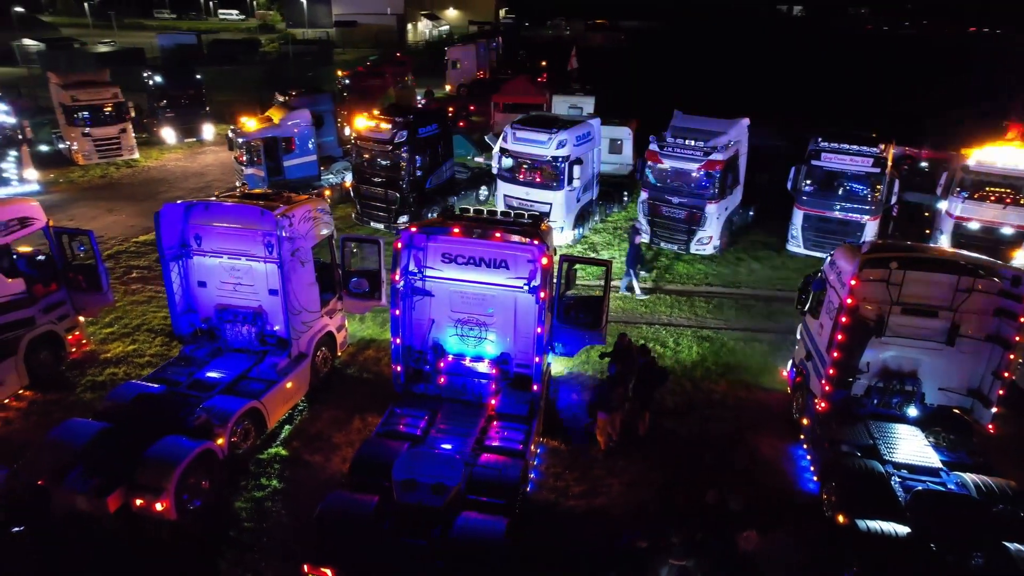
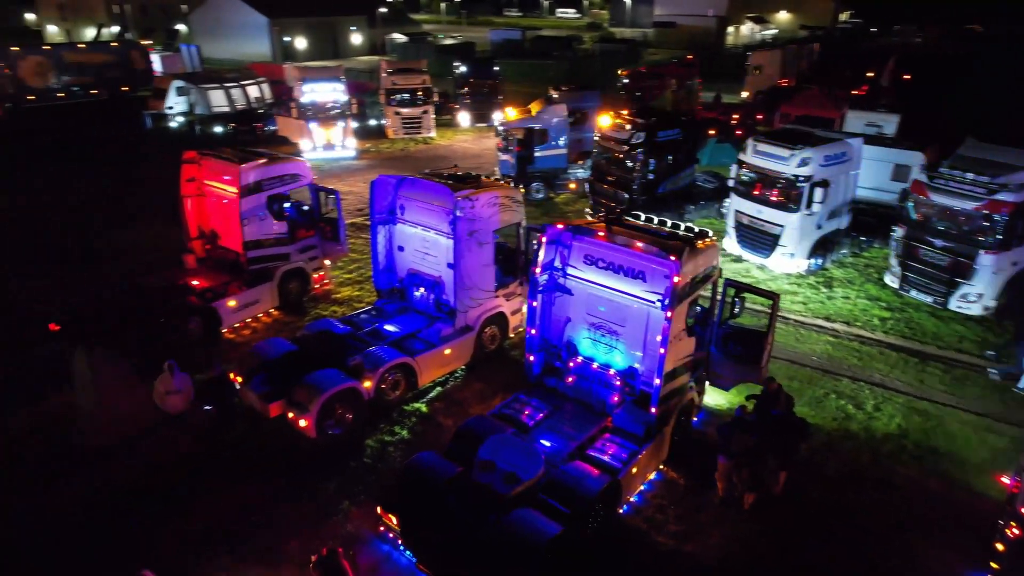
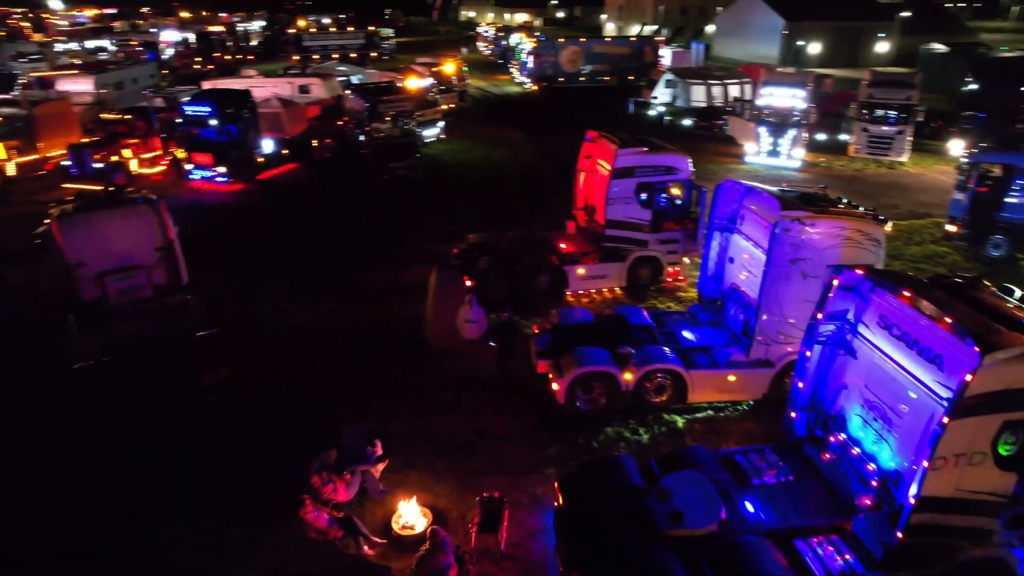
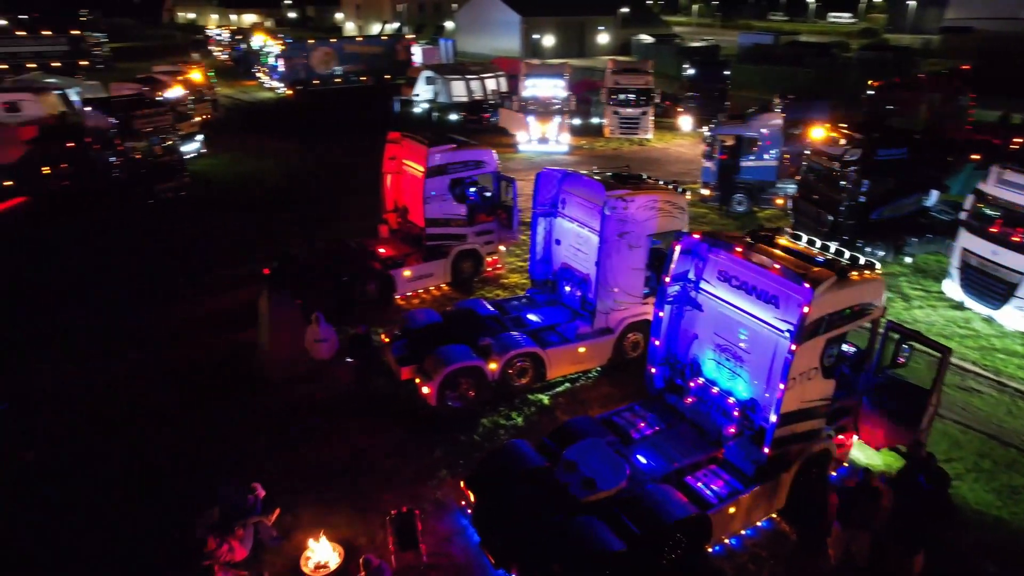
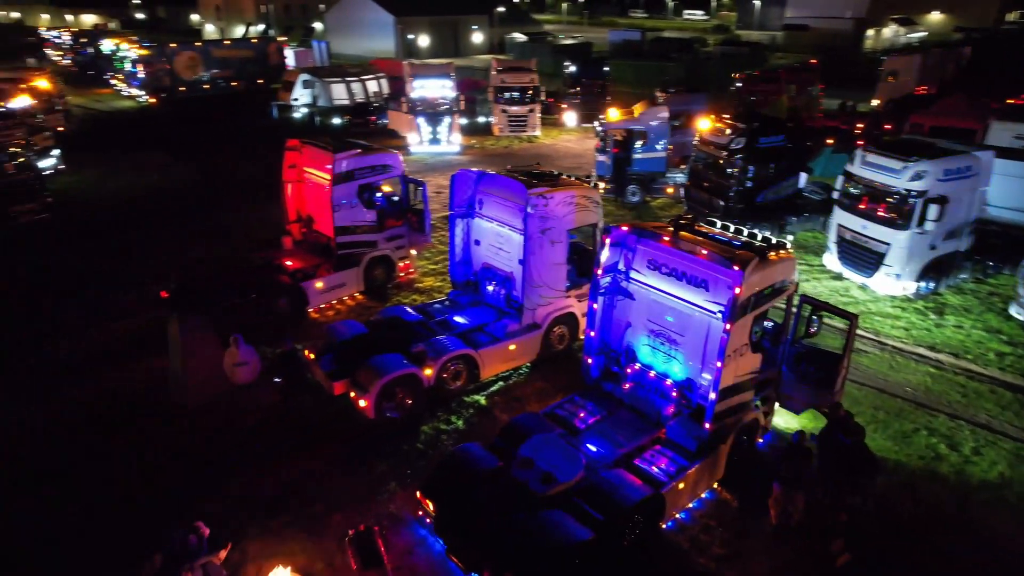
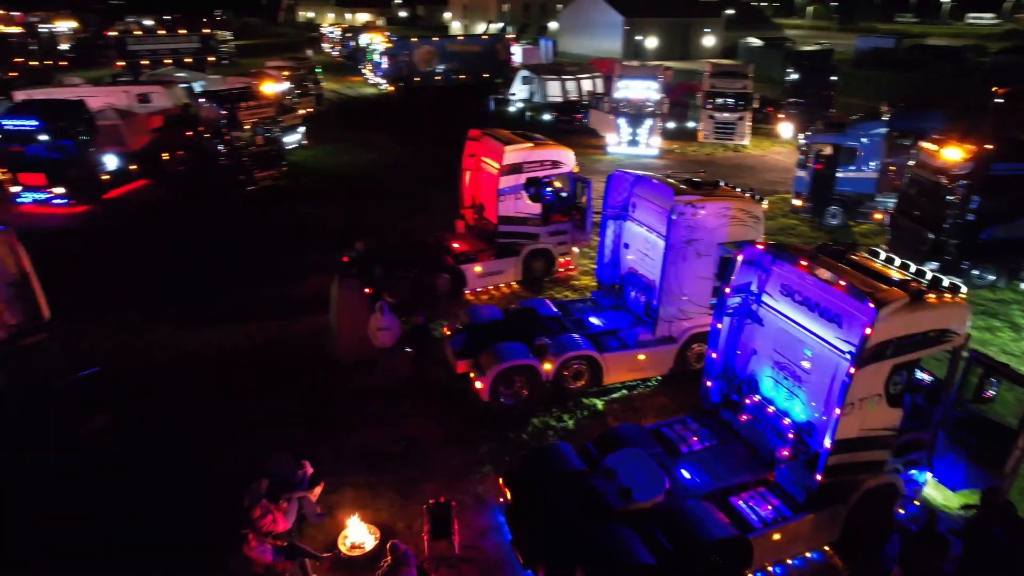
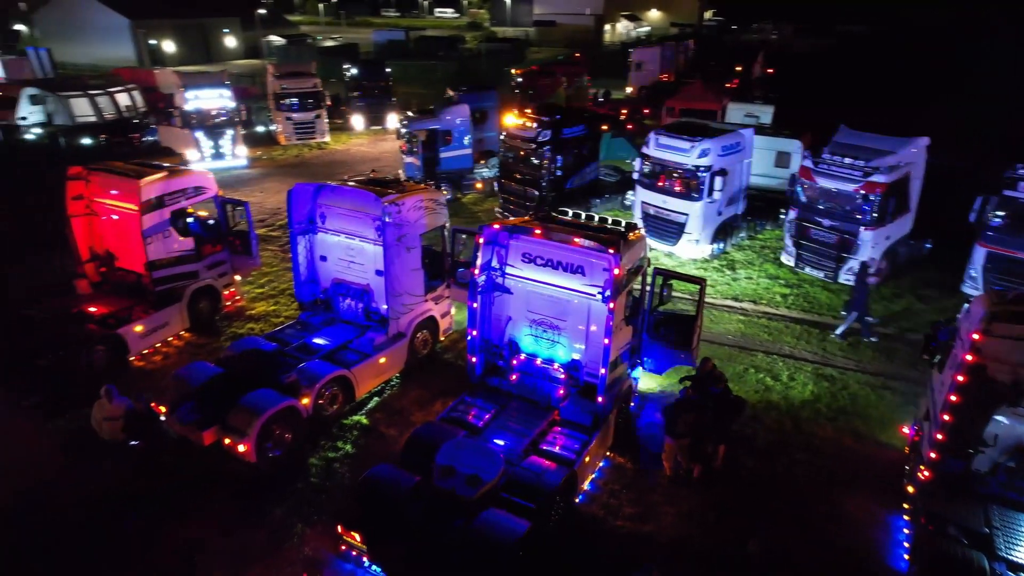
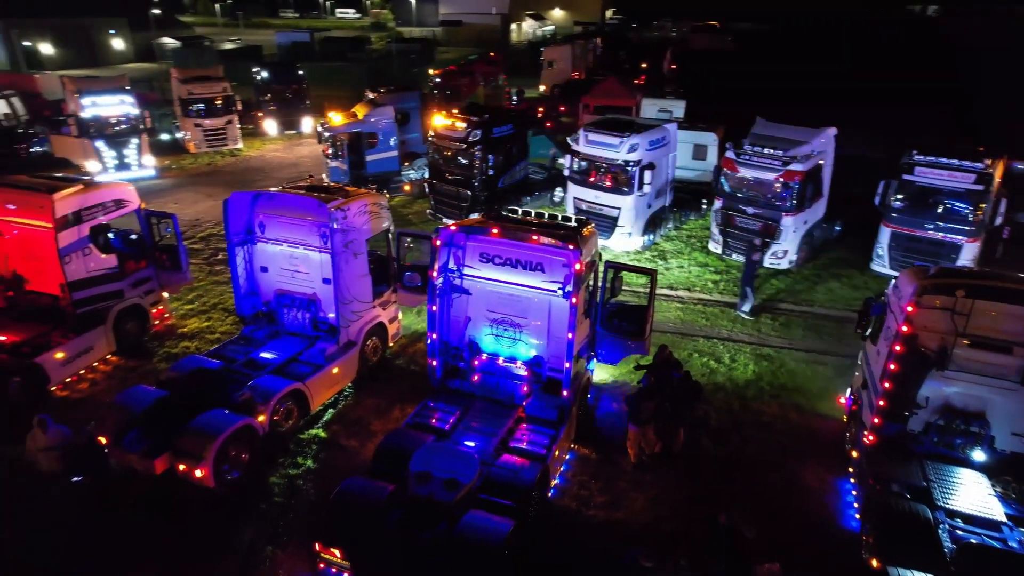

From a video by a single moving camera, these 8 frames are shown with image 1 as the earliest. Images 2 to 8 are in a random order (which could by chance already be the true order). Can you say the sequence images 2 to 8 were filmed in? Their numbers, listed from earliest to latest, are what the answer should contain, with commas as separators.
8, 7, 2, 5, 4, 6, 3
